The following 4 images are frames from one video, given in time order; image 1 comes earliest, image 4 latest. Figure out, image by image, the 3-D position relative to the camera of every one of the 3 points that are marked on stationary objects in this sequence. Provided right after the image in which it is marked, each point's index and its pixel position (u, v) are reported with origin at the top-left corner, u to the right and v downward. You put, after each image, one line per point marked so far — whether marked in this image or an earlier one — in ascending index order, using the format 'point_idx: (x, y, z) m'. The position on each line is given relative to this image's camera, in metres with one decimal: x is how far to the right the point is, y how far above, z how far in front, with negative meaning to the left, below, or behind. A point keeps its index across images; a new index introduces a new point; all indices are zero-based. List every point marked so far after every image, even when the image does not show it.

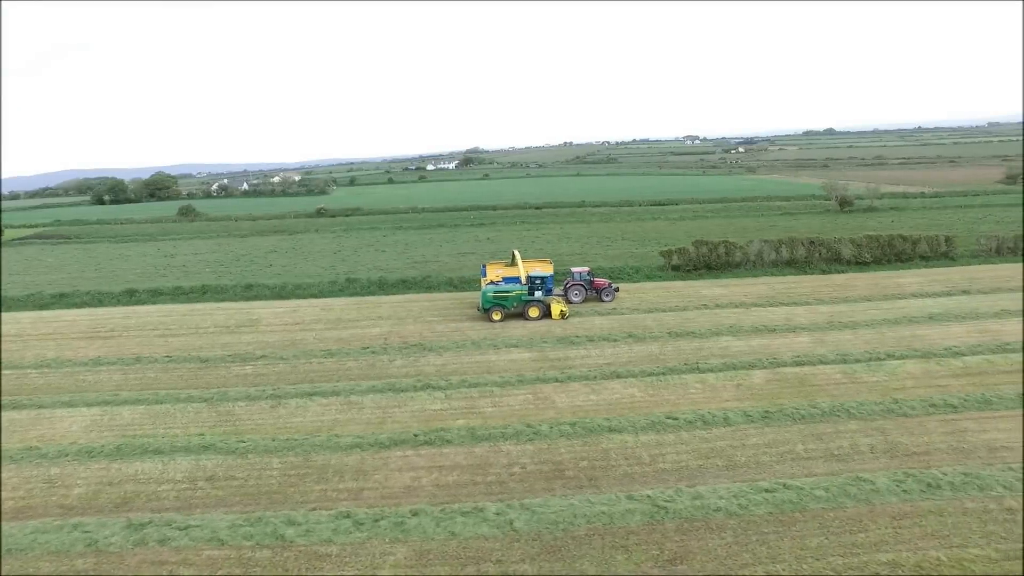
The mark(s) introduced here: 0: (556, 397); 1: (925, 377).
0: (+0.6, -1.8, +10.8) m
1: (+7.2, -1.5, +11.1) m
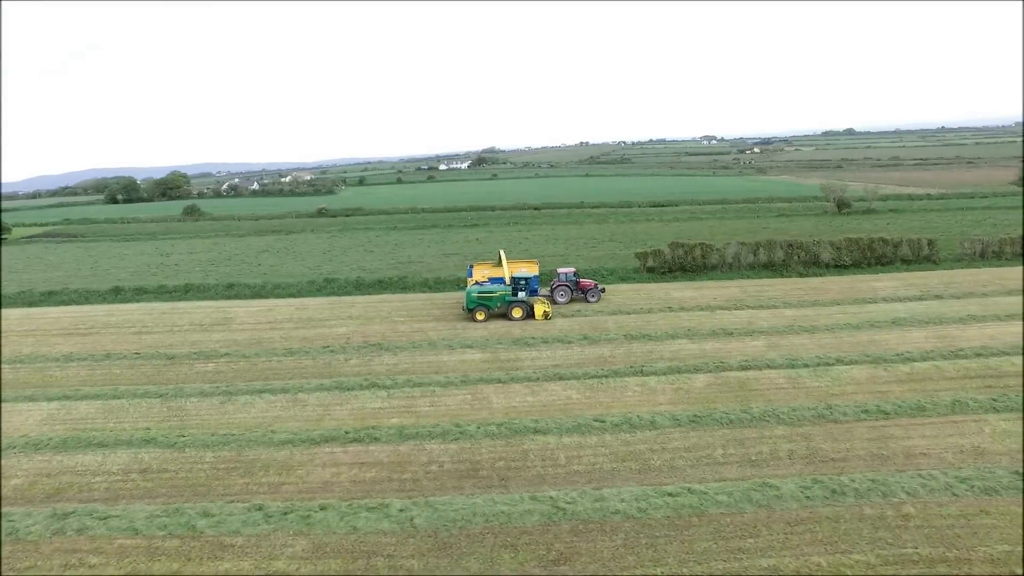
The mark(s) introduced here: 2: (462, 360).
0: (-0.4, -1.9, +11.0) m
1: (+6.2, -1.6, +11.1) m
2: (-1.0, -1.5, +12.7) m
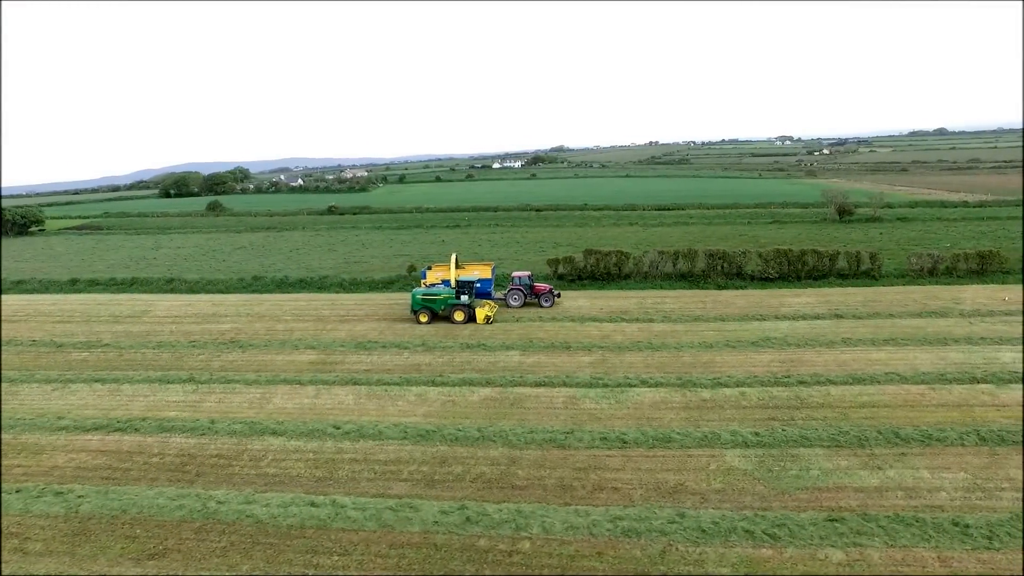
0: (-4.2, -2.0, +11.5) m
1: (+2.3, -1.9, +10.6) m
2: (-4.6, -1.5, +13.3) m
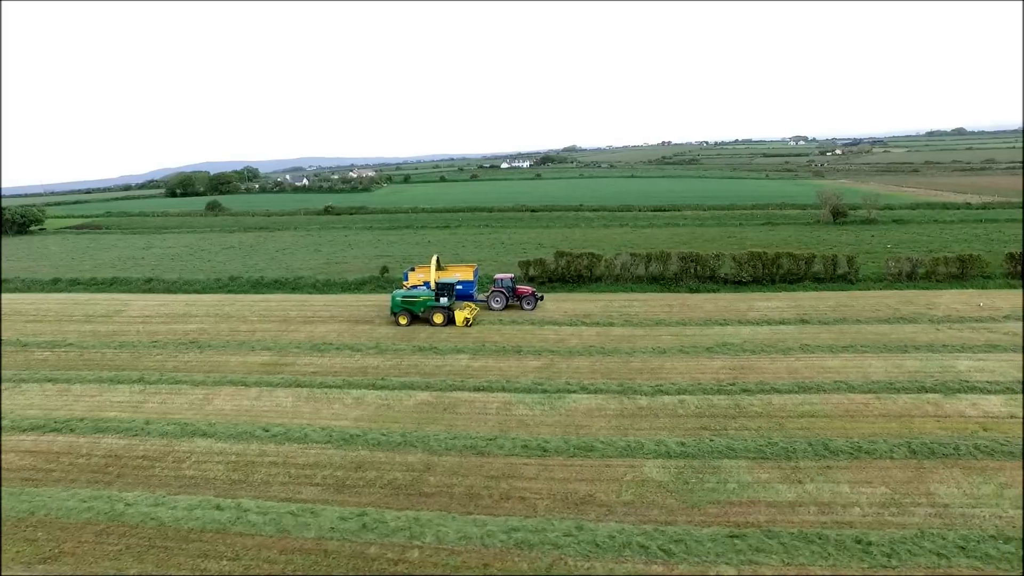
0: (-5.3, -2.0, +11.5) m
1: (+1.2, -2.0, +10.5) m
2: (-5.6, -1.6, +13.3) m
